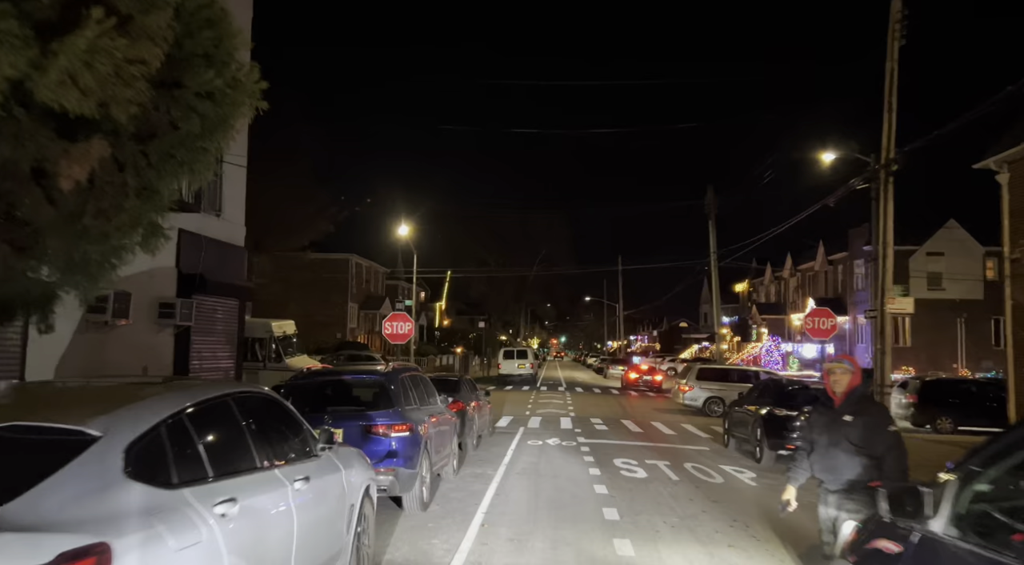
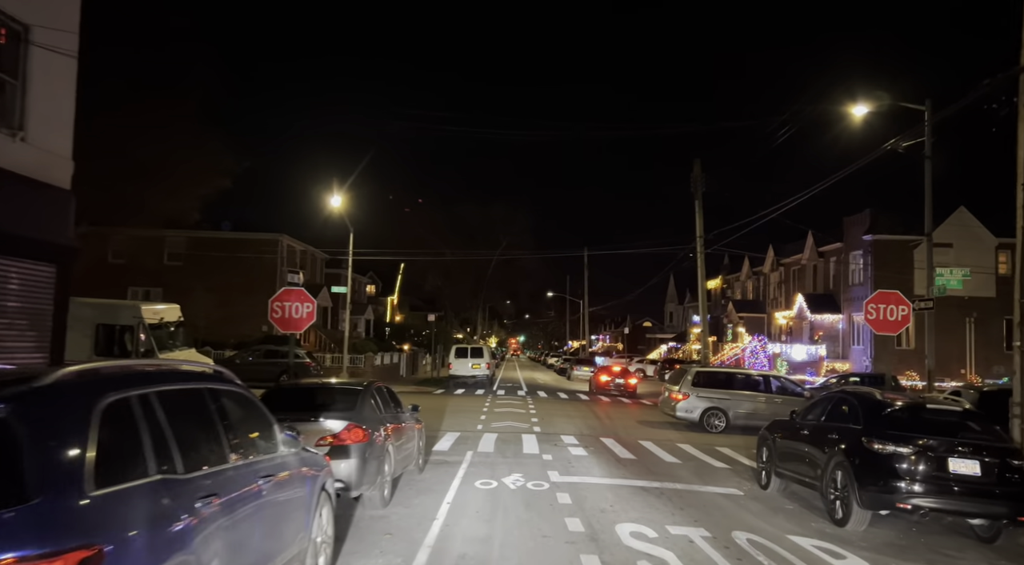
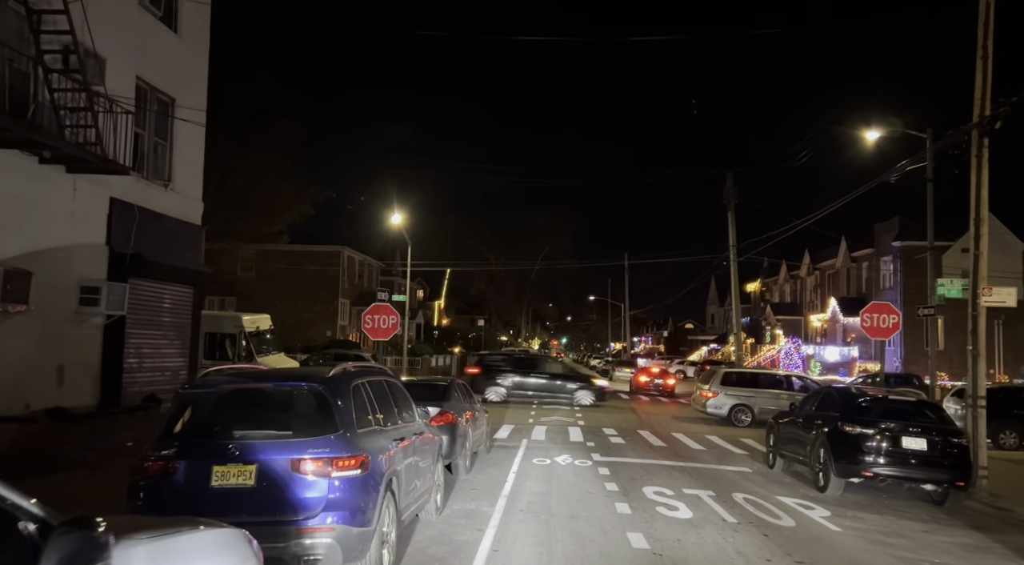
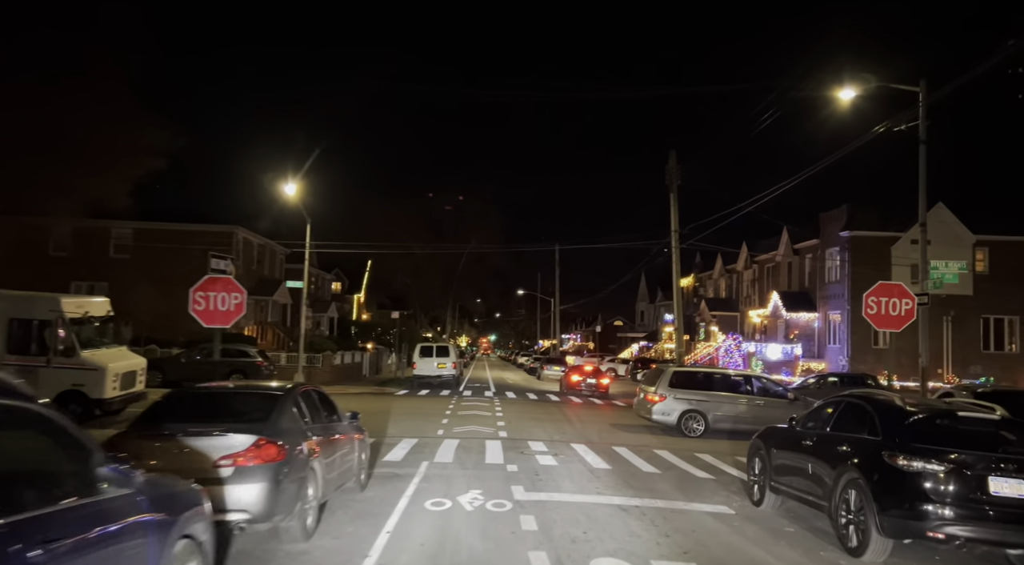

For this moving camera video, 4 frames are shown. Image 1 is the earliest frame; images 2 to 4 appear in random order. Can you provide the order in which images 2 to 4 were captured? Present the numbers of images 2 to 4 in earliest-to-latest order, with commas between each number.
3, 2, 4
